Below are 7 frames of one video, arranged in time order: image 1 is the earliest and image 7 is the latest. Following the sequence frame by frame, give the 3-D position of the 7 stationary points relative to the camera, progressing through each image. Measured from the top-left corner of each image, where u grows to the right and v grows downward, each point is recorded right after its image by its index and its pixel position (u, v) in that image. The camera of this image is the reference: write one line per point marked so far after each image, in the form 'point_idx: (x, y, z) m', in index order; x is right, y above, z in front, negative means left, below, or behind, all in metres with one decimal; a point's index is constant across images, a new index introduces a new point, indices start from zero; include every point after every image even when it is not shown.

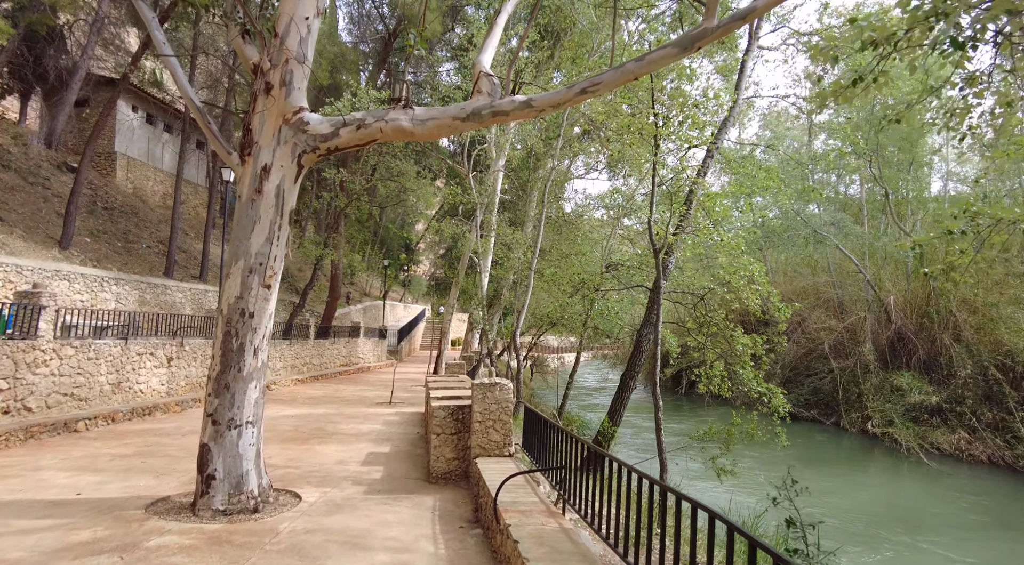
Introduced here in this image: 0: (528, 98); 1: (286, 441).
0: (+0.1, +1.4, +4.7) m
1: (-2.6, -1.8, +7.4) m
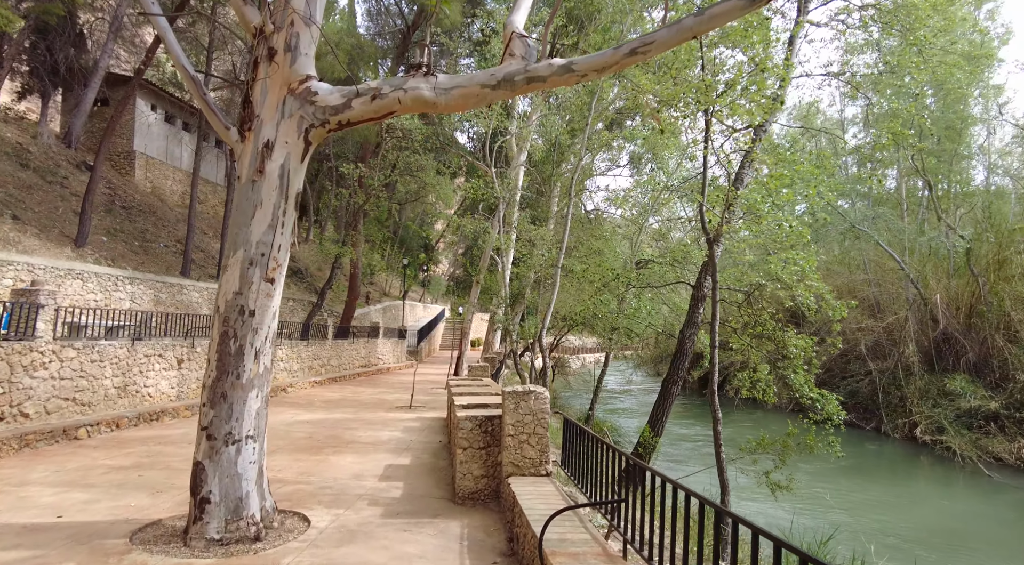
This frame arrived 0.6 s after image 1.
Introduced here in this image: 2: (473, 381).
0: (+0.4, +1.4, +4.0) m
1: (-2.3, -1.8, +6.8) m
2: (-0.6, -1.5, +9.5) m
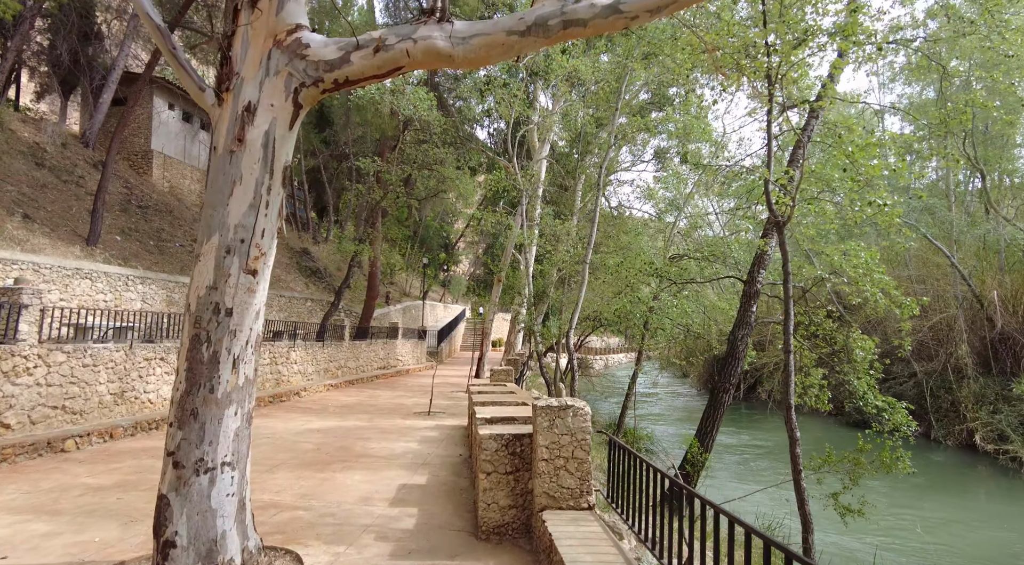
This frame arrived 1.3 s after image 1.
0: (+0.5, +1.4, +3.3) m
1: (-2.0, -1.8, +6.1) m
2: (-0.2, -1.4, +8.7) m
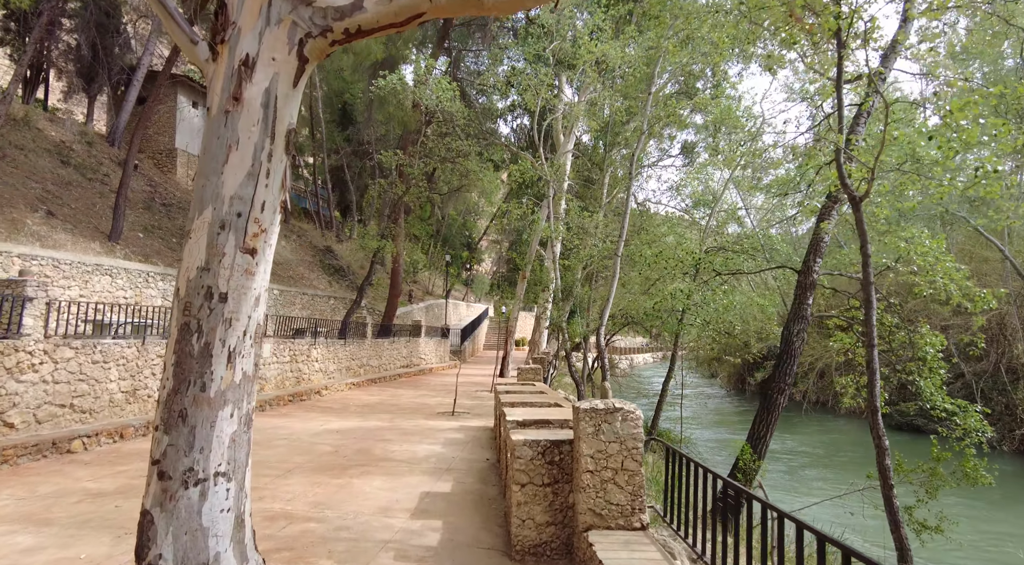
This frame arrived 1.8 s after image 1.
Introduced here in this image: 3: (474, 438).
0: (+0.7, +1.5, +2.8) m
1: (-1.7, -1.7, +5.7) m
2: (+0.1, -1.3, +8.2) m
3: (-0.5, -1.9, +7.6) m
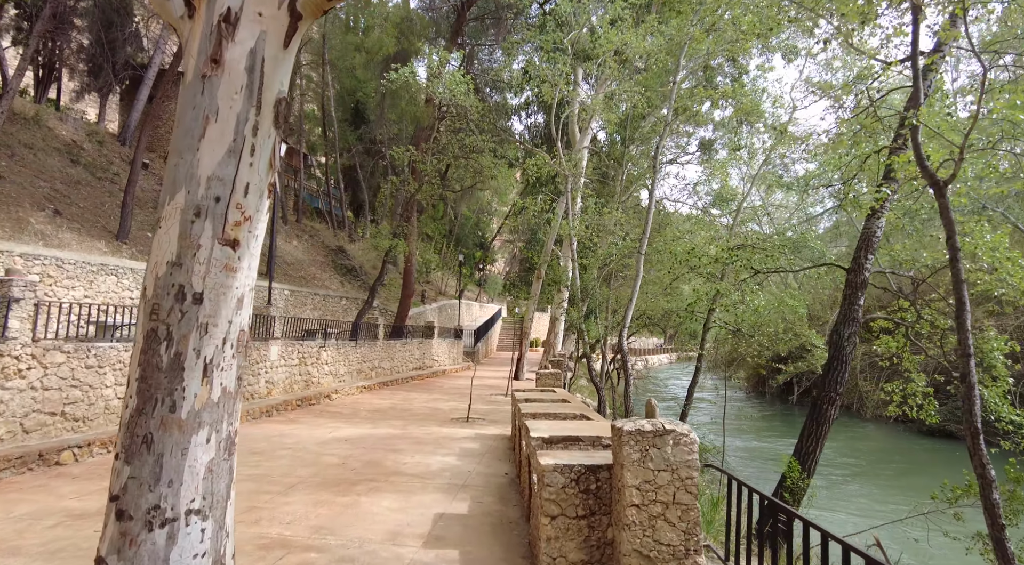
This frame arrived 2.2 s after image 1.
0: (+0.8, +1.5, +2.3) m
1: (-1.5, -1.7, +5.3) m
2: (+0.4, -1.3, +7.8) m
3: (-0.2, -1.9, +7.2) m
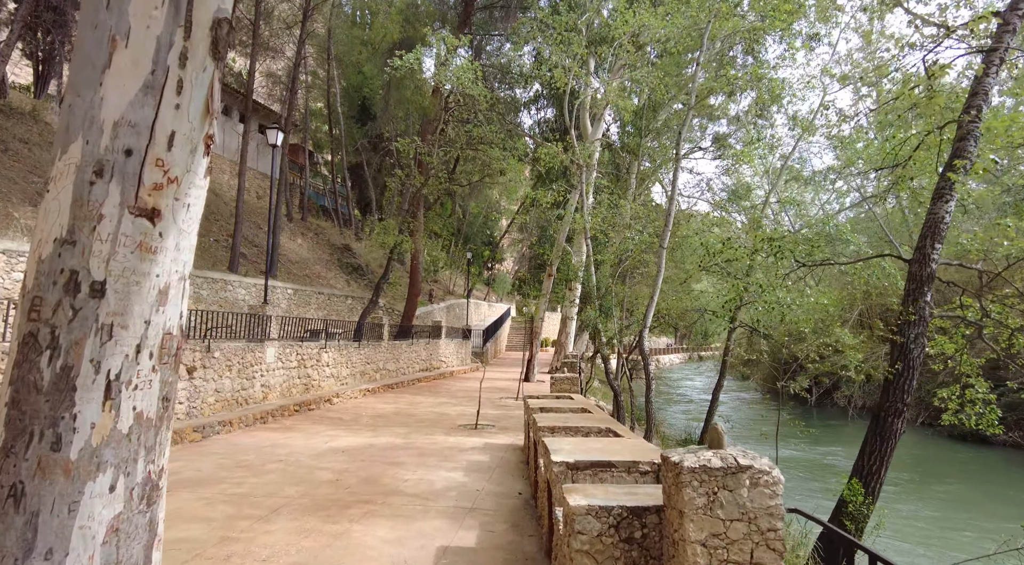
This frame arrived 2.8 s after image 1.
0: (+0.9, +1.6, +1.6) m
1: (-1.4, -1.6, +4.6) m
2: (+0.5, -1.3, +7.1) m
3: (-0.1, -1.8, +6.5) m
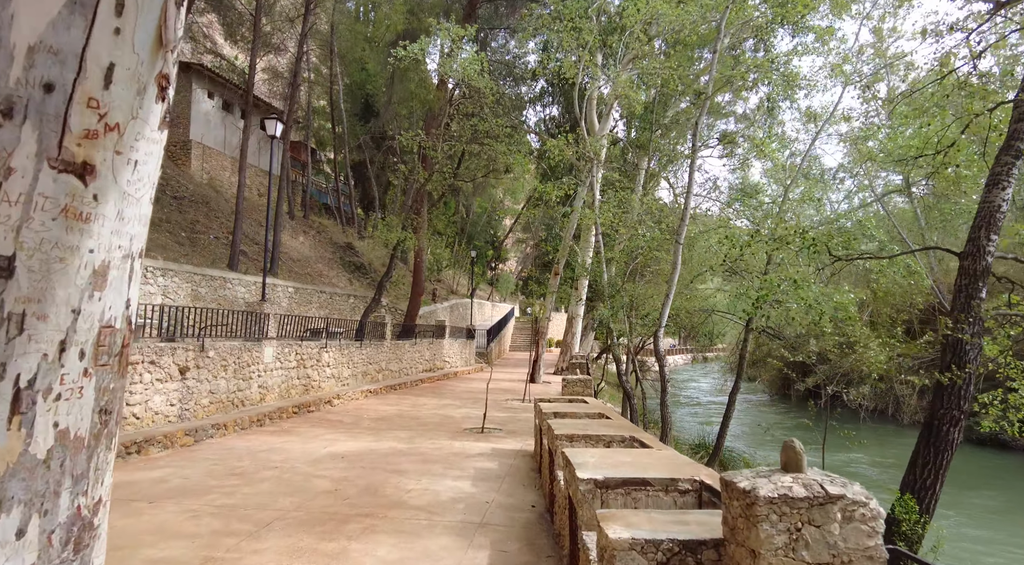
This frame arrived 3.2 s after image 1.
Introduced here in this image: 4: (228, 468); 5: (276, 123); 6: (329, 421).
0: (+1.0, +1.6, +1.2) m
1: (-1.3, -1.6, +4.2) m
2: (+0.6, -1.2, +6.7) m
3: (0.0, -1.8, +6.1) m
4: (-2.7, -1.7, +6.0) m
5: (-4.8, +3.2, +12.9) m
6: (-2.7, -2.0, +9.3) m
